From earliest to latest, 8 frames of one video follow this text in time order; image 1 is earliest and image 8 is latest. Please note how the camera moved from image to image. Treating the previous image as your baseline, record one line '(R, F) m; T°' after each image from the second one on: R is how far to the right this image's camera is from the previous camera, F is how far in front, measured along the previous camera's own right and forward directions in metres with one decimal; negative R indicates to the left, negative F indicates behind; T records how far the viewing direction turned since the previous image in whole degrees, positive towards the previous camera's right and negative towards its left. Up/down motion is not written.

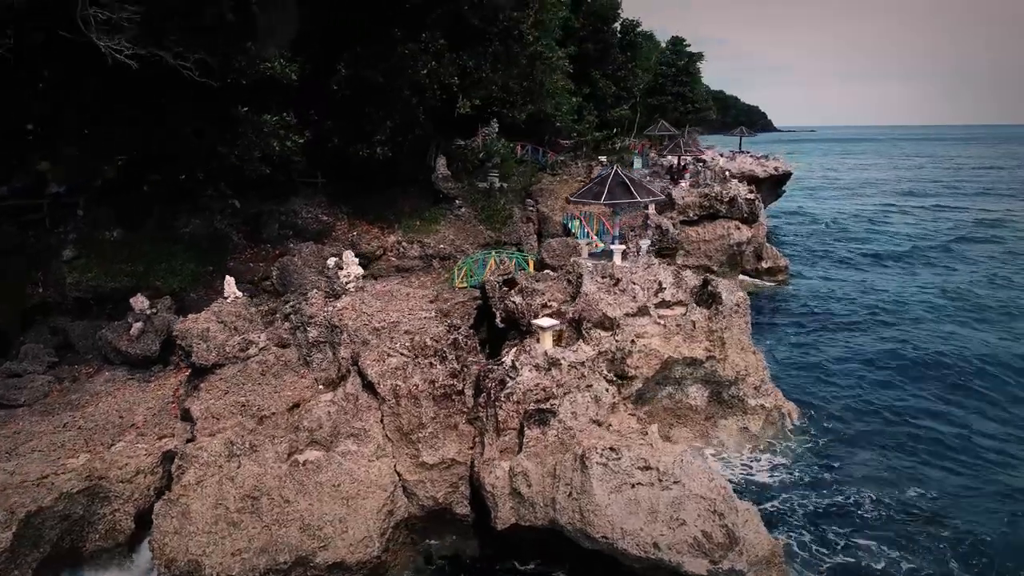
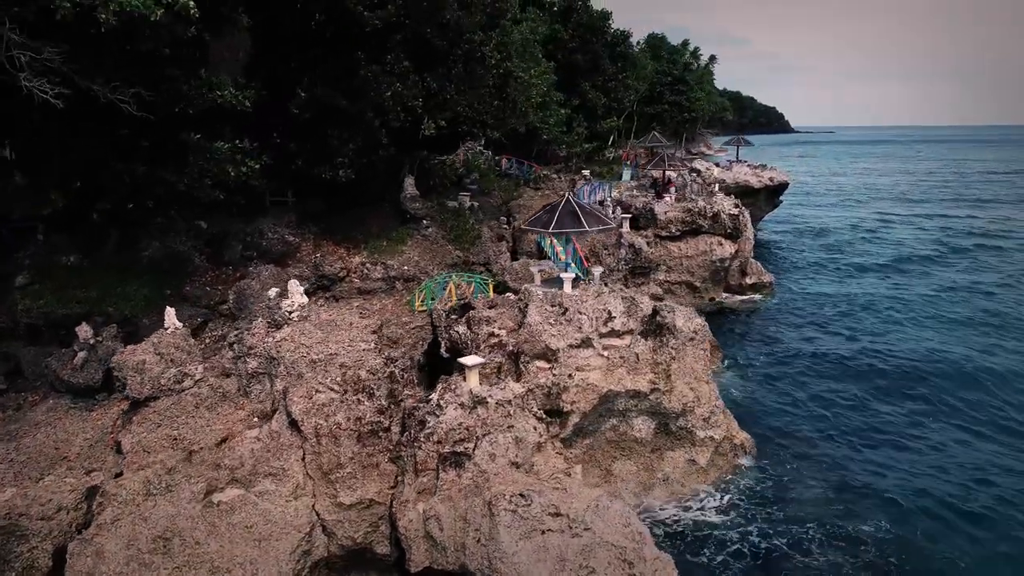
(+1.2, +0.1) m; -1°
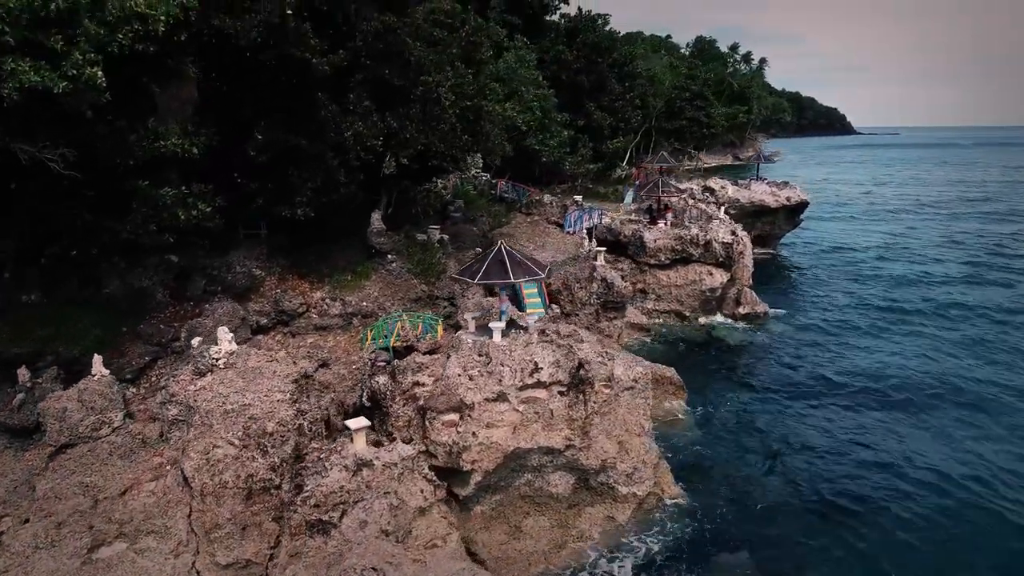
(+2.3, 0.0) m; -4°
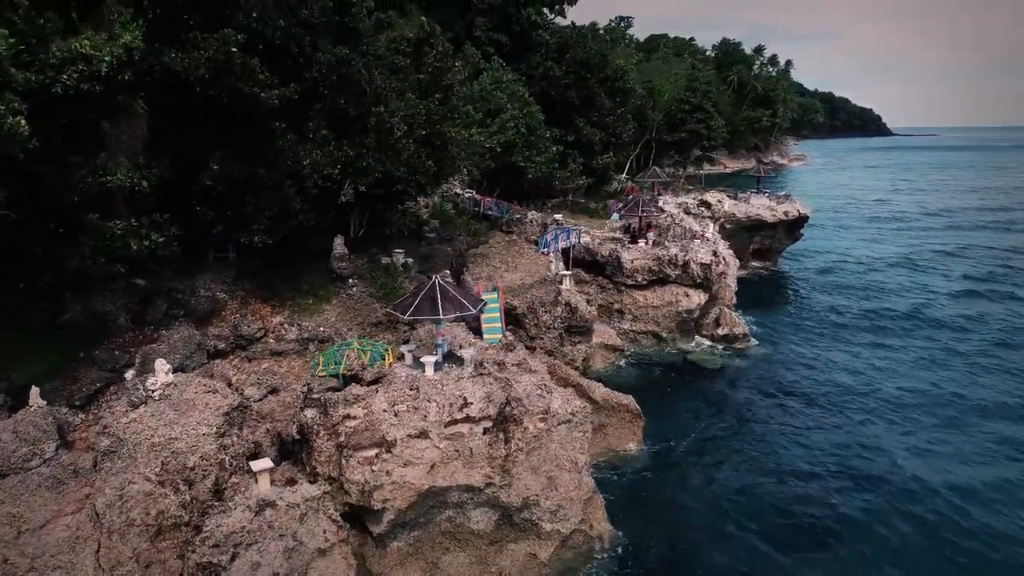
(+1.8, -0.1) m; -2°
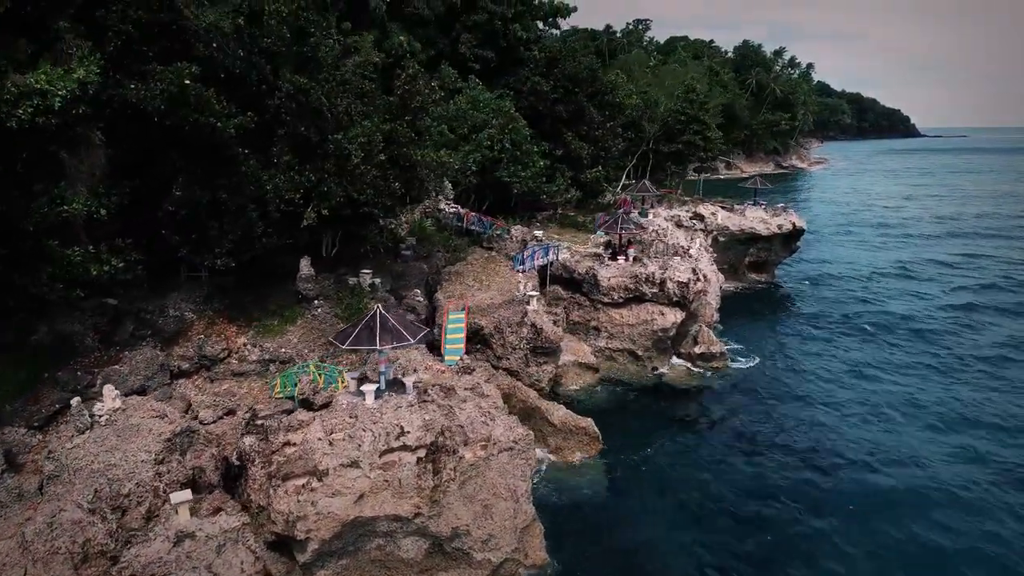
(+1.6, -0.2) m; -2°
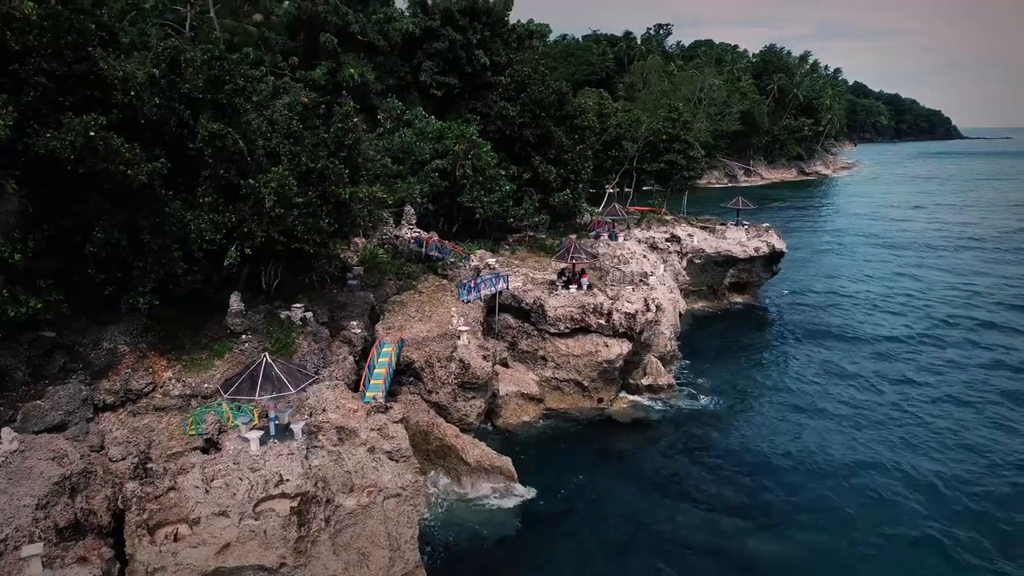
(+3.0, -0.1) m; -3°
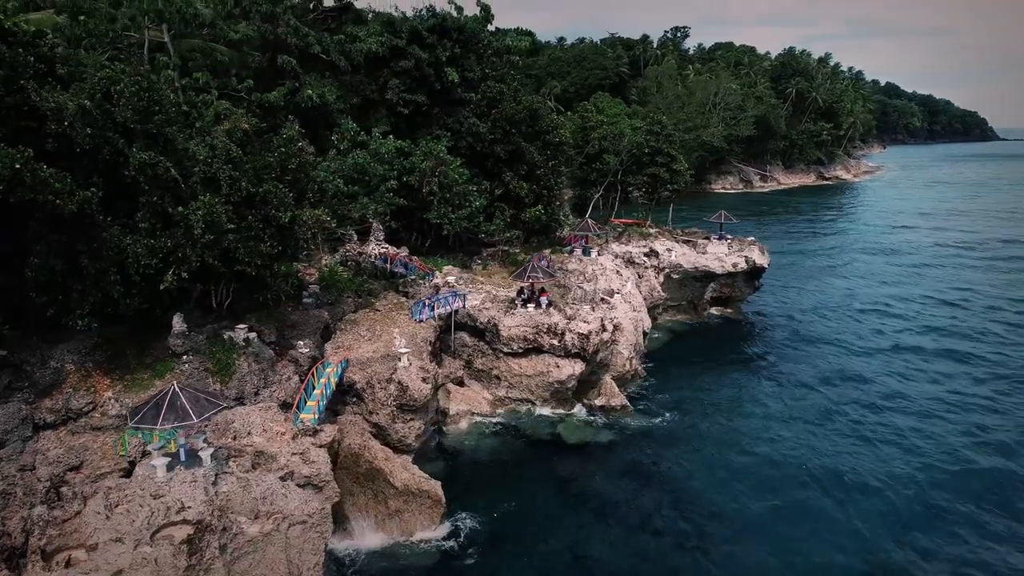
(+2.6, -0.1) m; -2°
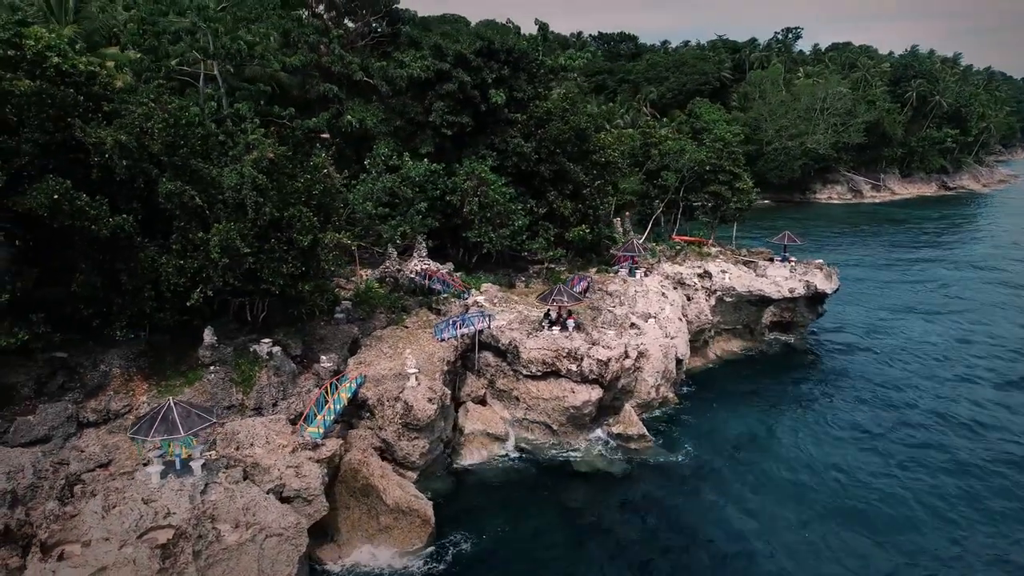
(+3.1, -0.1) m; -9°
